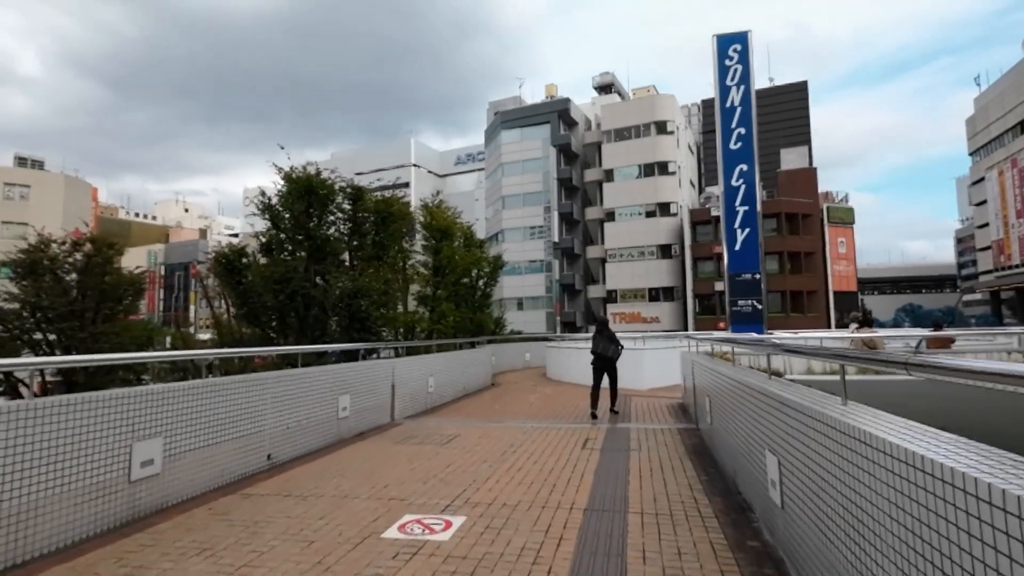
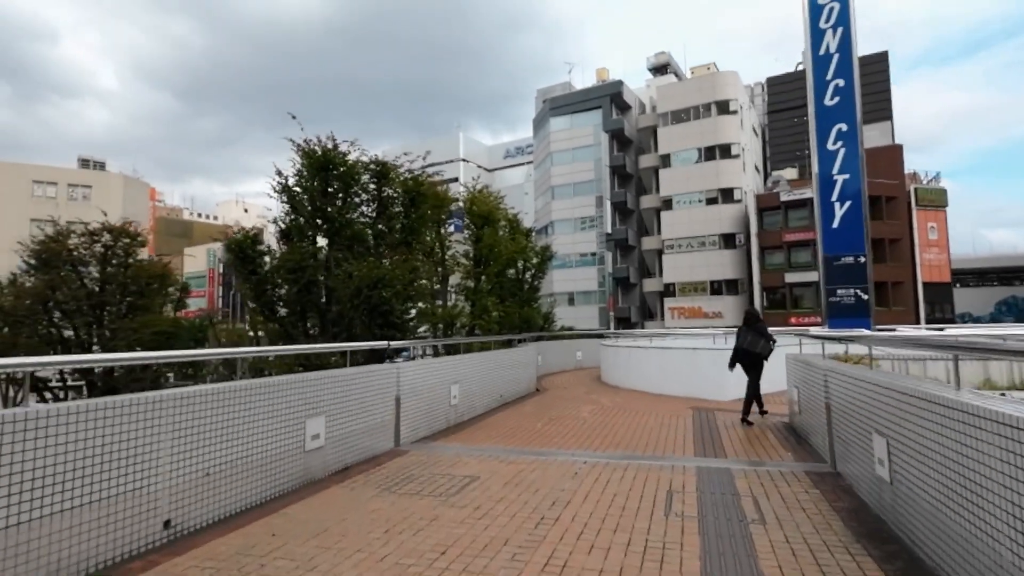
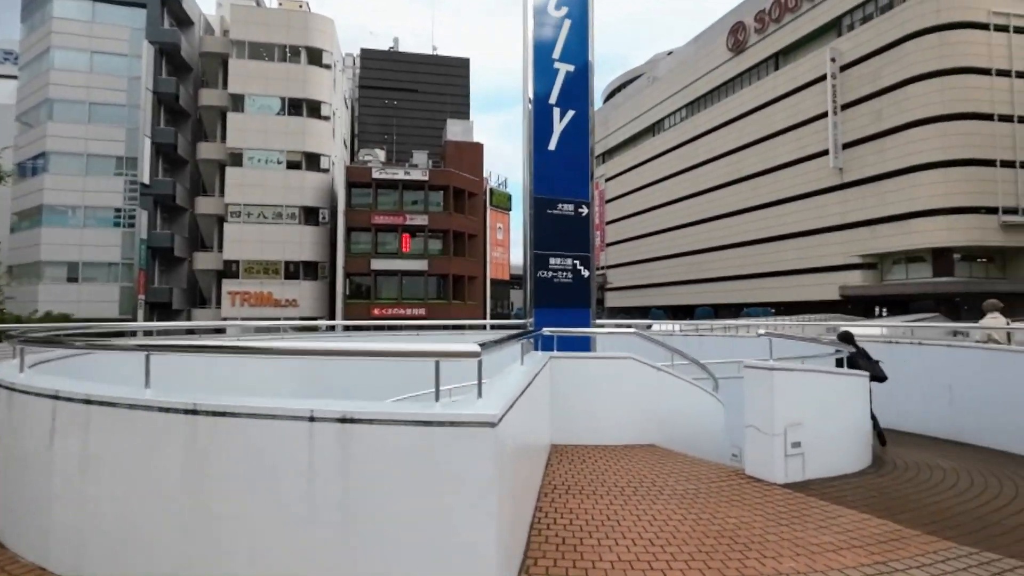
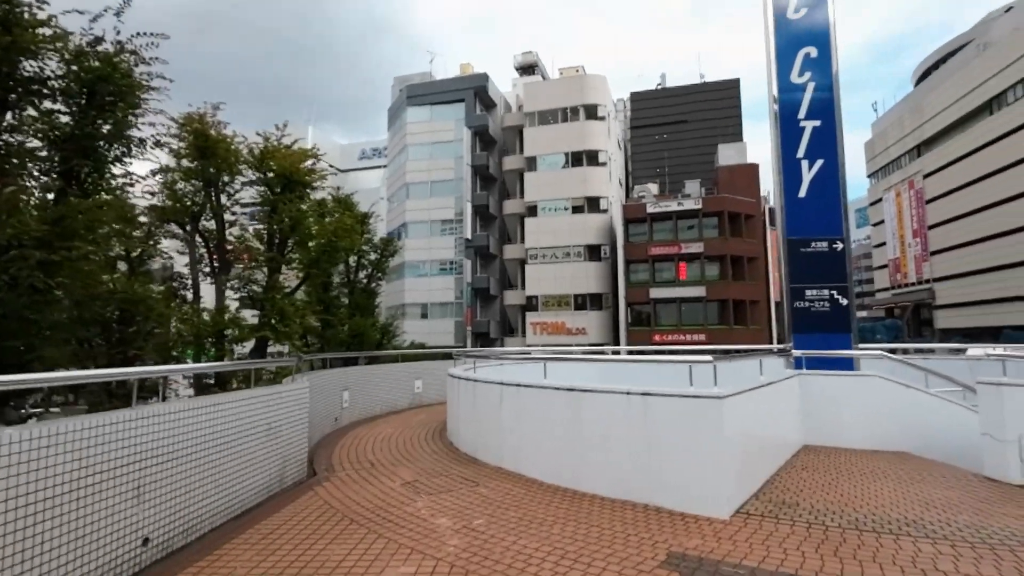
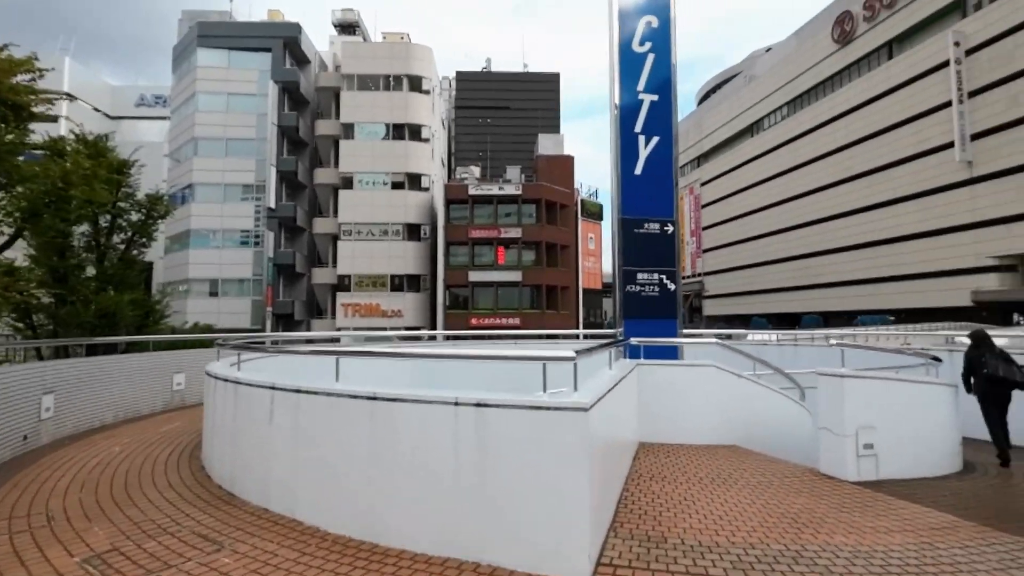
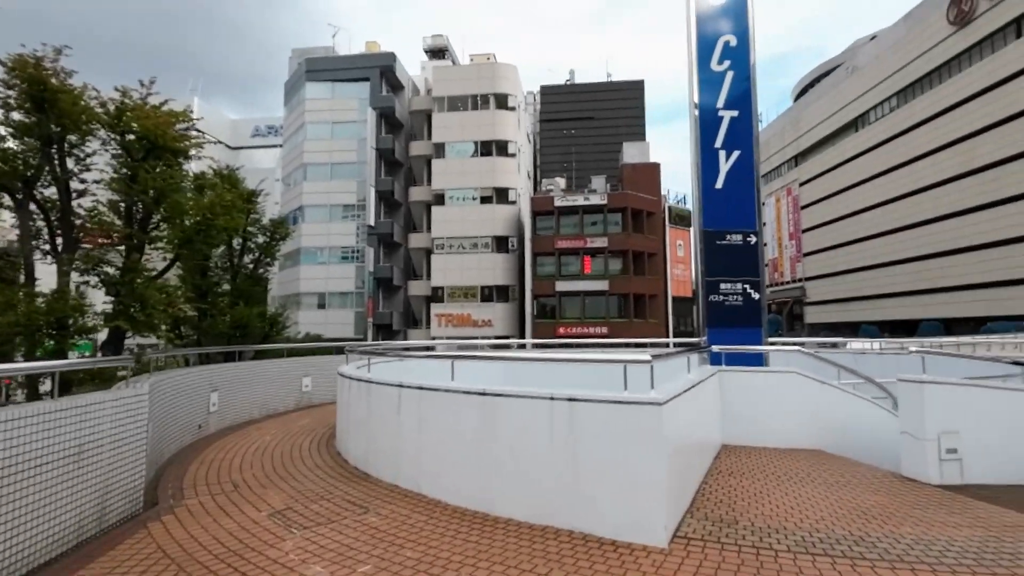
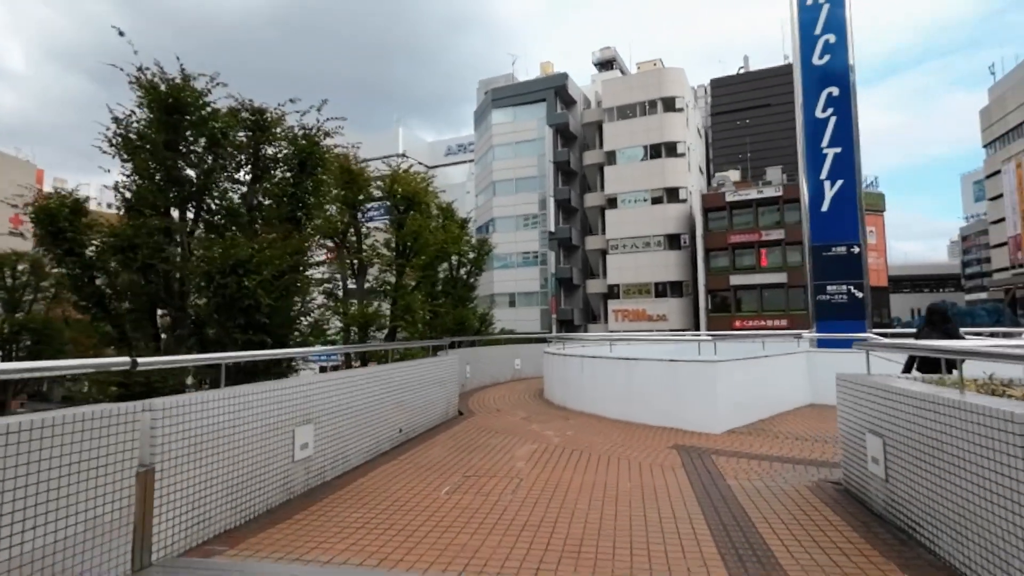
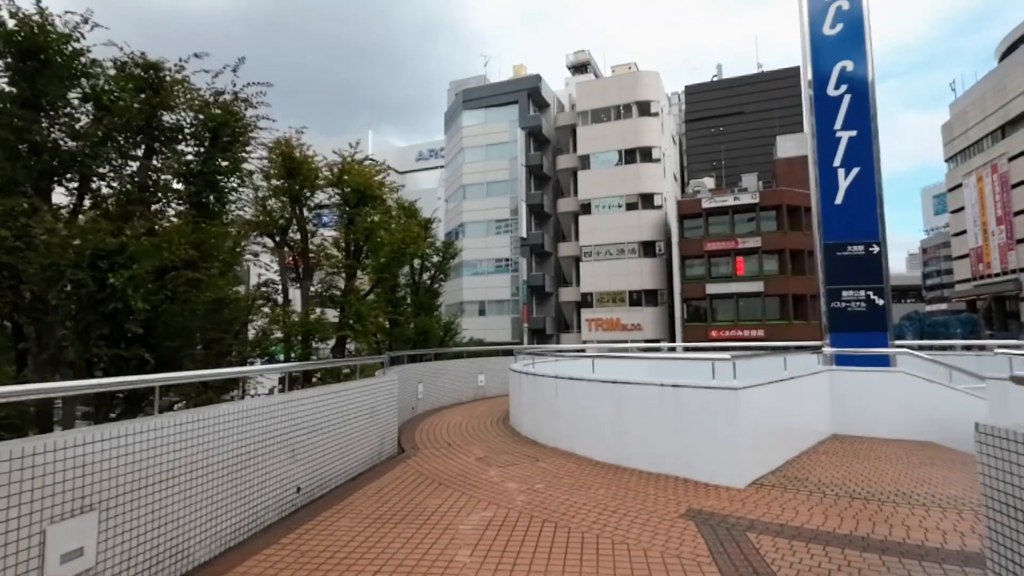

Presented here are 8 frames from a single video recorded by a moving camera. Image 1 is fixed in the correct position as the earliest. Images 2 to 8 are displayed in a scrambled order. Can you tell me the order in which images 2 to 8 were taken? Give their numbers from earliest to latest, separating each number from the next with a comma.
2, 7, 8, 4, 6, 5, 3
